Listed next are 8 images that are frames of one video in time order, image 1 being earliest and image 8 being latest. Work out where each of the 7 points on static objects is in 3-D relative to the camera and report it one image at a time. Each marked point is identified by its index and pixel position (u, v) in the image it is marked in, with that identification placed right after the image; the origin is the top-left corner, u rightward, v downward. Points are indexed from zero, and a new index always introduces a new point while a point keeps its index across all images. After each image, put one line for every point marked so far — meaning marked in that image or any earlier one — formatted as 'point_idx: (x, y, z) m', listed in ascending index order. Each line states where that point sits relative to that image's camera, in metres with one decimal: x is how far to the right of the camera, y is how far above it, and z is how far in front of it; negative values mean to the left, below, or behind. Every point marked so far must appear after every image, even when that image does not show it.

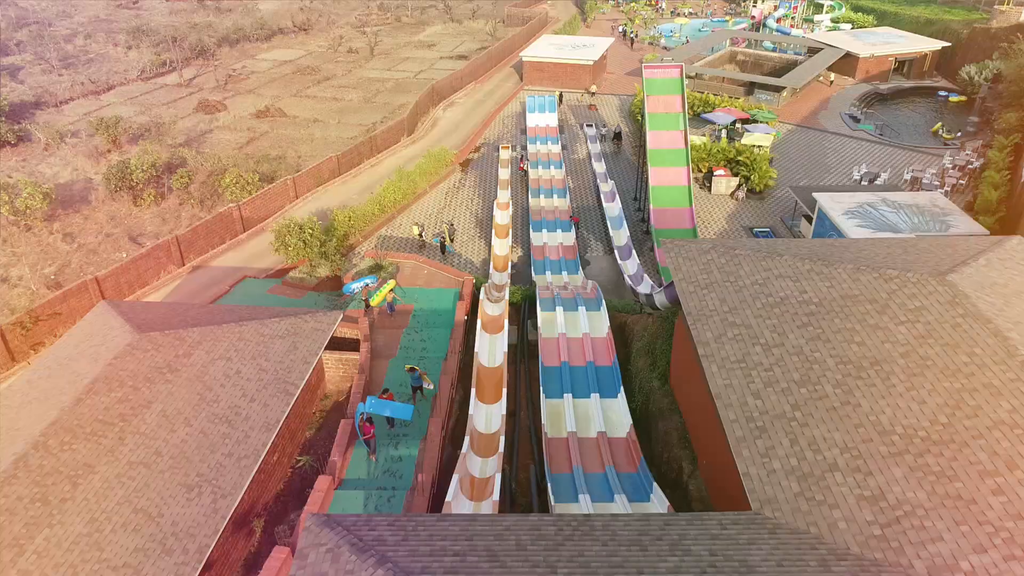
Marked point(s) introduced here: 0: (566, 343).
0: (+0.9, -0.9, +15.3) m
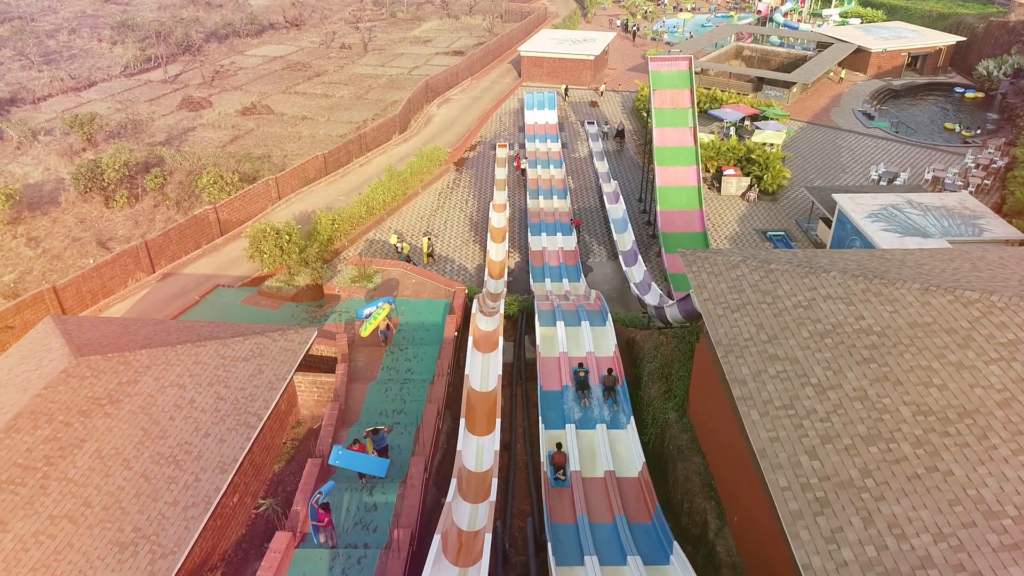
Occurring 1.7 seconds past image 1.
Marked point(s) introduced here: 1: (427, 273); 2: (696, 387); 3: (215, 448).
0: (+0.8, -1.1, +13.7) m
1: (-1.7, +0.3, +17.9) m
2: (+2.2, -1.2, +10.9) m
3: (-3.4, -1.8, +10.5) m
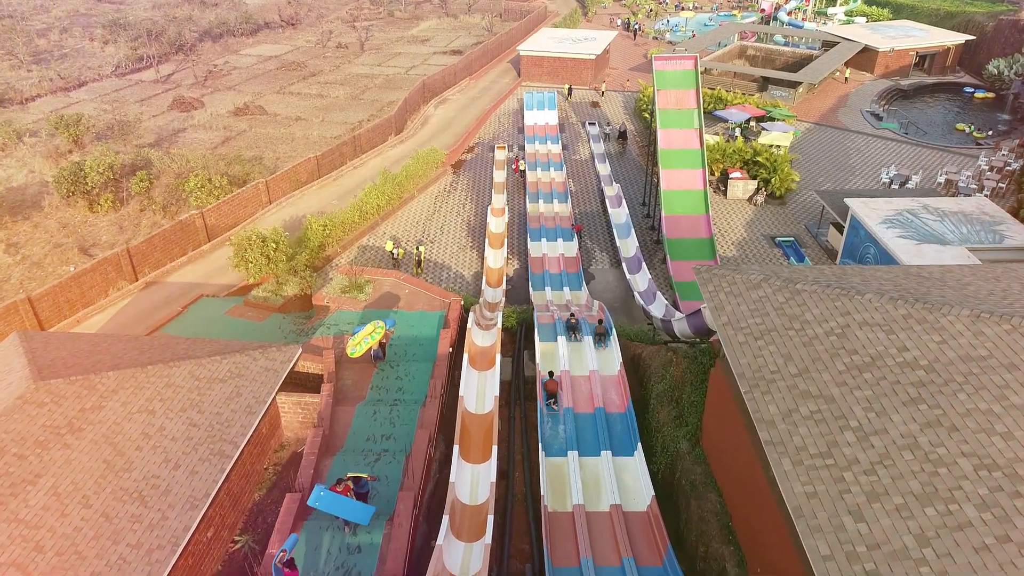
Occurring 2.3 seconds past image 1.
0: (+0.8, -1.3, +12.8) m
1: (-1.7, +0.1, +17.0) m
2: (+2.1, -1.4, +10.0) m
3: (-3.4, -2.0, +9.7) m
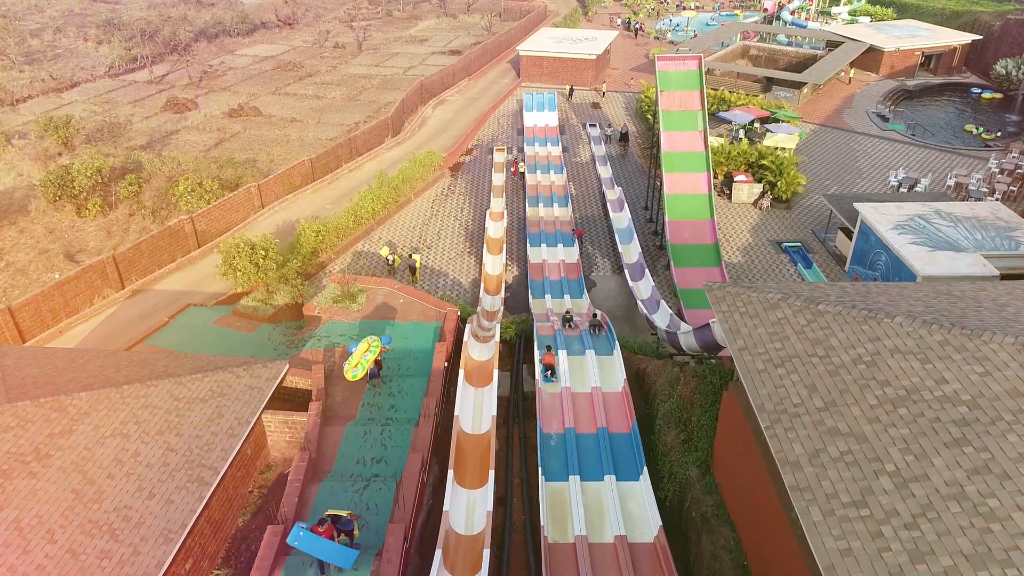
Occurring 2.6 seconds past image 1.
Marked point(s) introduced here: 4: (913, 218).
0: (+0.8, -1.5, +12.2) m
1: (-1.7, 0.0, +16.4) m
2: (+2.1, -1.6, +9.3) m
3: (-3.4, -2.2, +9.0) m
4: (+8.3, +1.4, +19.3) m
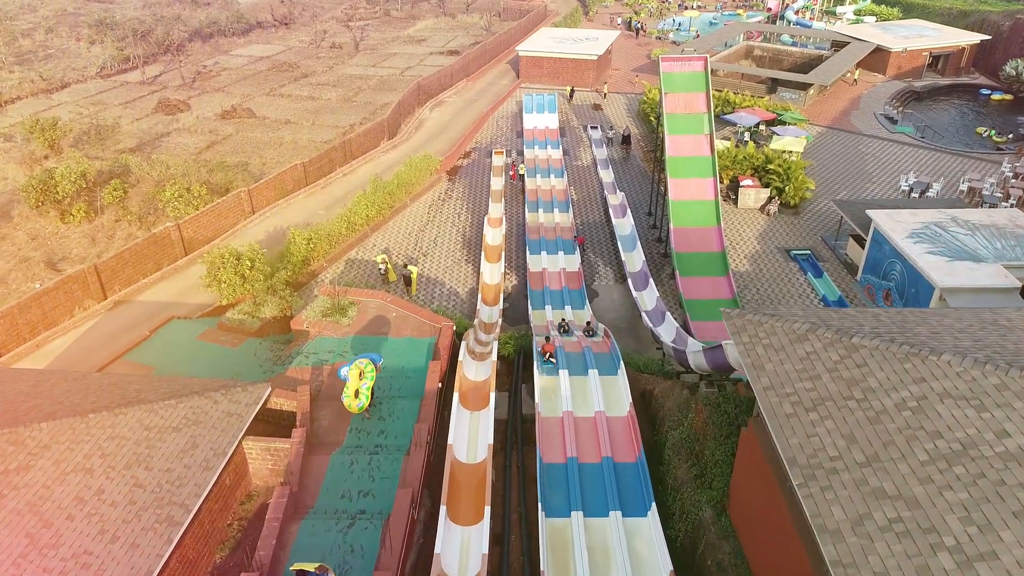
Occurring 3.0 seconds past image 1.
0: (+0.8, -1.7, +11.4) m
1: (-1.8, -0.3, +15.6) m
2: (+2.1, -1.8, +8.6) m
3: (-3.5, -2.4, +8.2) m
4: (+8.3, +1.2, +18.5) m
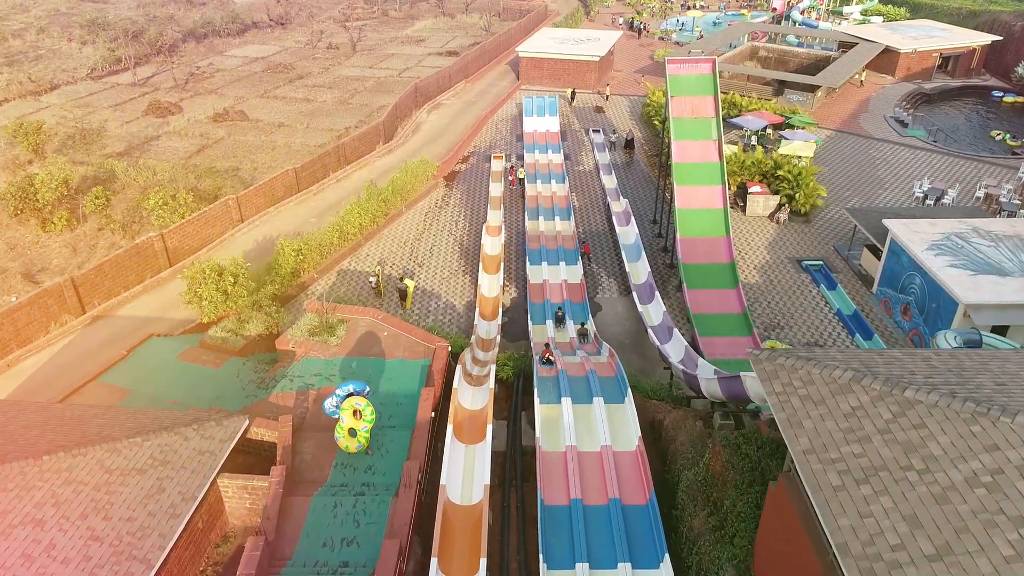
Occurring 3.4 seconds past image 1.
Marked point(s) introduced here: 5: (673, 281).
0: (+0.7, -2.0, +10.5) m
1: (-1.8, -0.5, +14.7) m
2: (+2.1, -2.0, +7.7) m
3: (-3.5, -2.7, +7.3) m
4: (+8.3, +1.0, +17.6) m
5: (+3.5, +0.1, +19.9) m
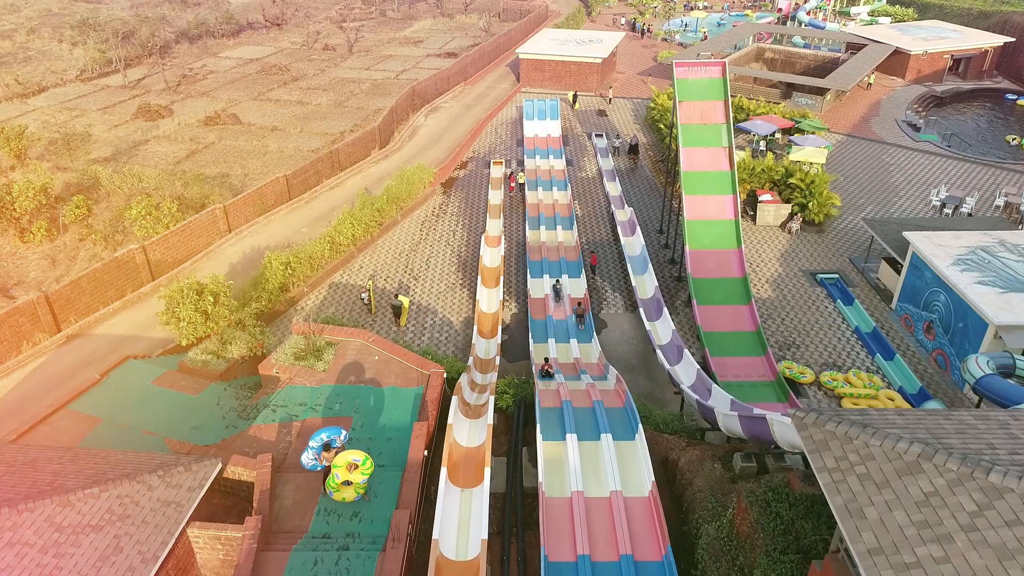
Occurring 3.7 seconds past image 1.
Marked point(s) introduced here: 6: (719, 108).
0: (+0.7, -2.3, +9.5) m
1: (-1.8, -0.8, +13.7) m
2: (+2.1, -2.3, +6.7) m
3: (-3.5, -3.0, +6.4) m
4: (+8.3, +0.7, +16.6) m
5: (+3.5, -0.2, +18.9) m
6: (+4.4, +3.8, +19.6) m
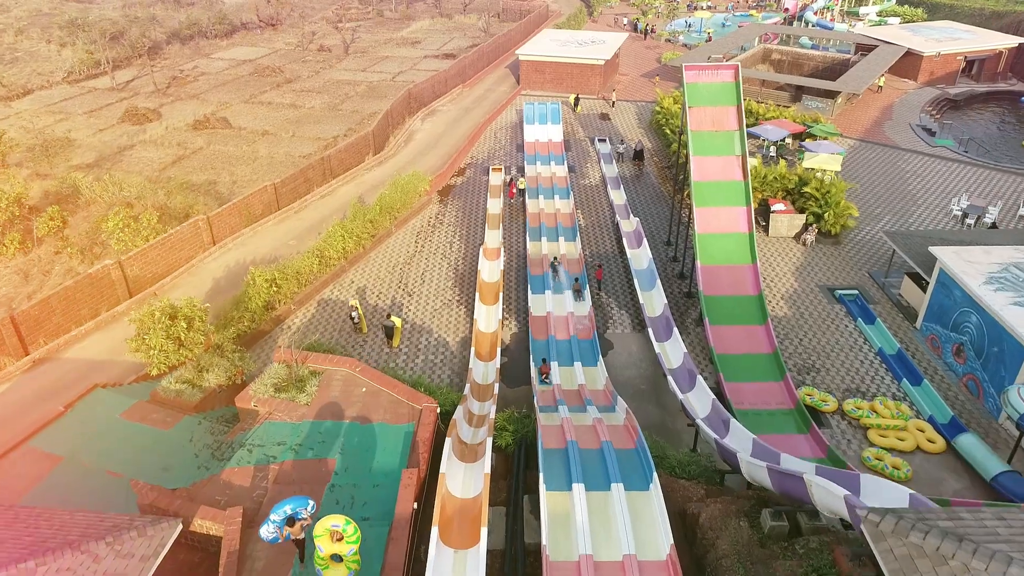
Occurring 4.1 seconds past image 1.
0: (+0.7, -2.6, +8.4) m
1: (-1.8, -1.2, +12.6) m
2: (+2.1, -2.7, +5.6) m
3: (-3.5, -3.3, +5.2) m
4: (+8.3, +0.3, +15.5) m
5: (+3.5, -0.5, +17.8) m
6: (+4.4, +3.5, +18.5) m
